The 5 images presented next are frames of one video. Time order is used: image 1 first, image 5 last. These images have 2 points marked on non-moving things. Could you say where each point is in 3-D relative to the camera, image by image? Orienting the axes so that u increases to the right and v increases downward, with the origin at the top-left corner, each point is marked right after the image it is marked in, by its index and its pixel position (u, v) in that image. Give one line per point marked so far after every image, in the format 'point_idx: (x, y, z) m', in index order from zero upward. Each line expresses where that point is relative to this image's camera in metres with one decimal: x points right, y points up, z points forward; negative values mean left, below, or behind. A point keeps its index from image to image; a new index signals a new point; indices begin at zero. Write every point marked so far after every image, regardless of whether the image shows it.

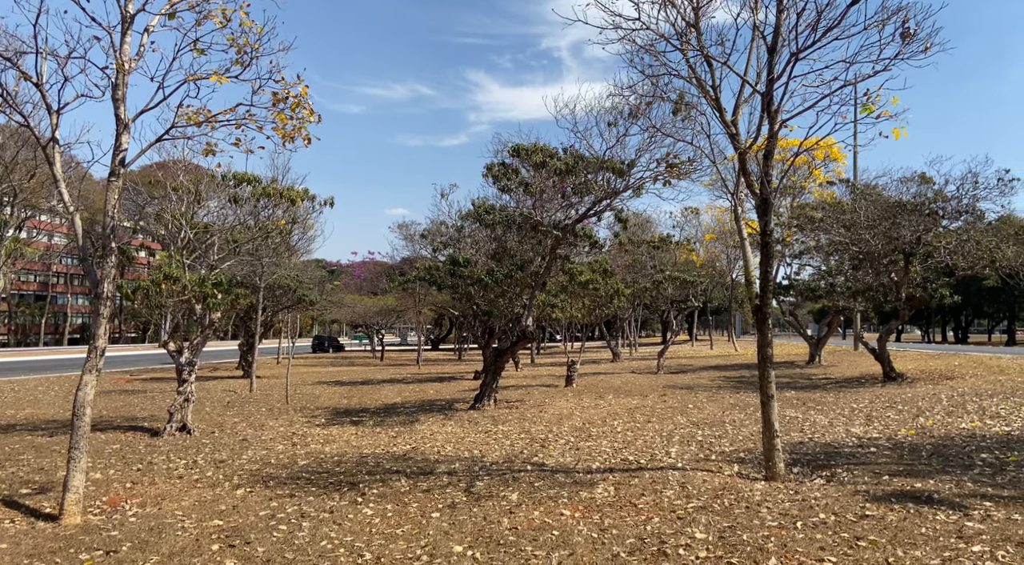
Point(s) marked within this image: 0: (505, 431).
0: (-0.1, -2.3, +10.0) m
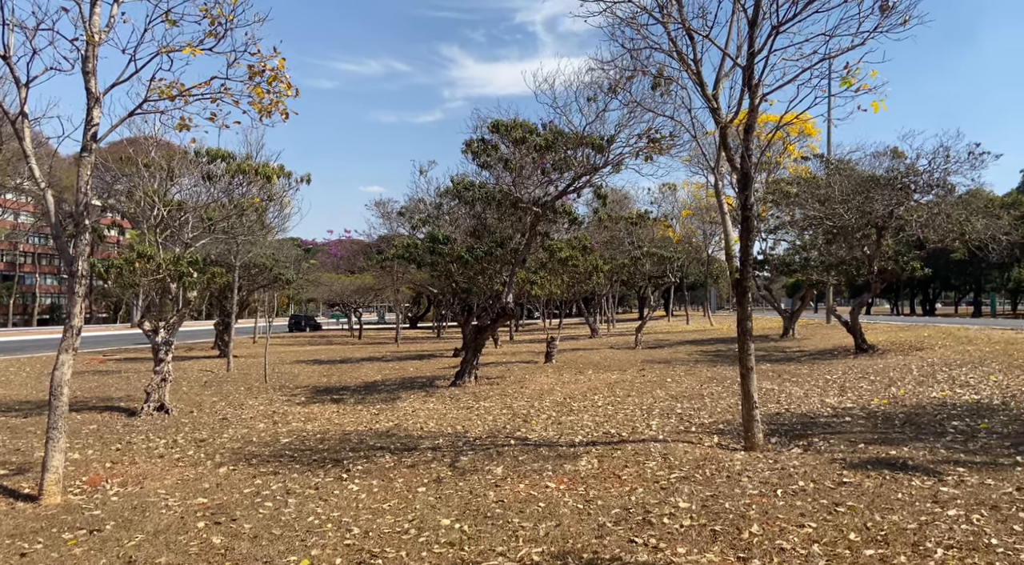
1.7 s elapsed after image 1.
0: (-0.4, -1.9, +10.1) m
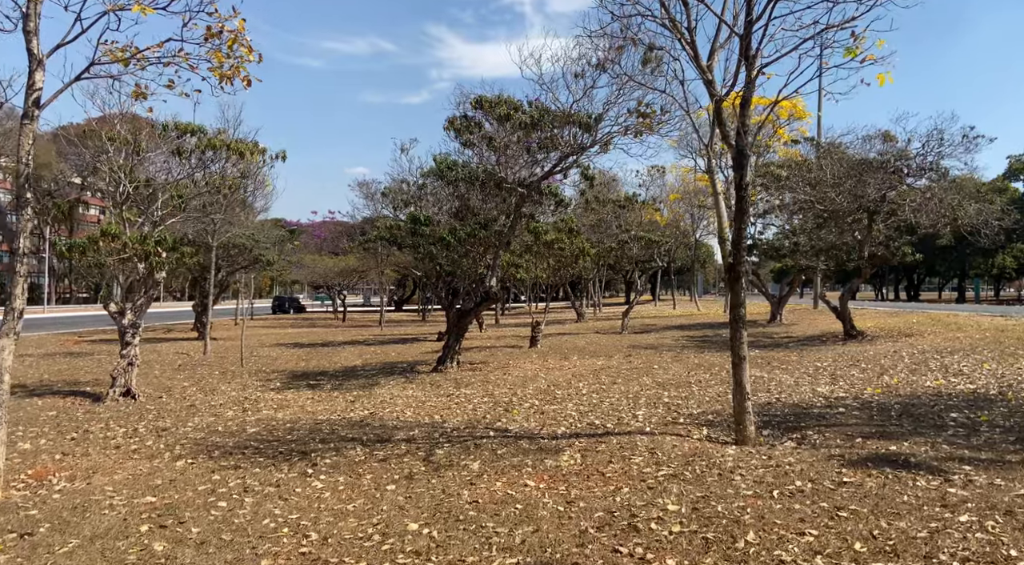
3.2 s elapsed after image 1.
0: (-0.7, -1.6, +9.7) m
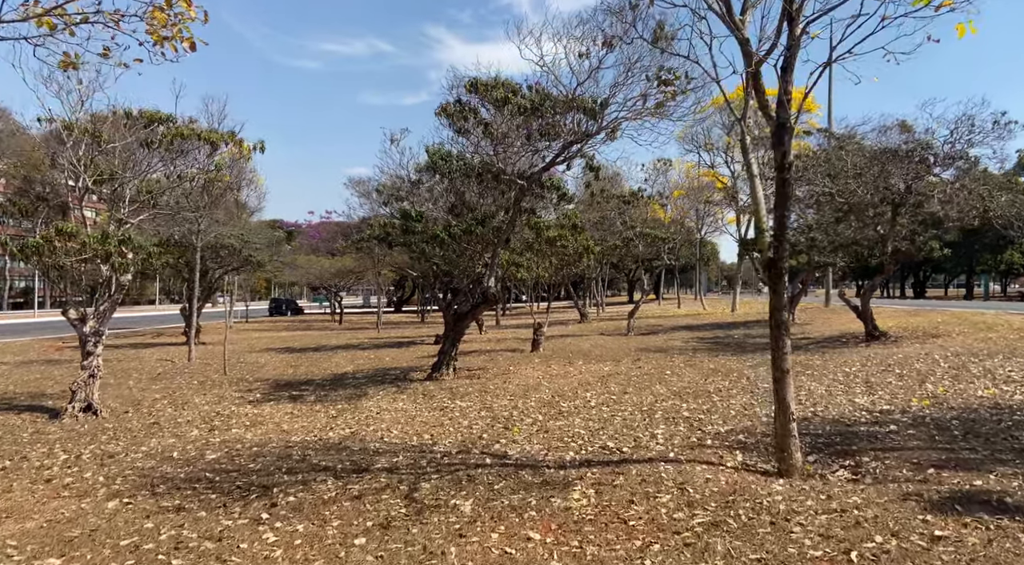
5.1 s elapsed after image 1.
0: (-0.7, -1.7, +8.8) m
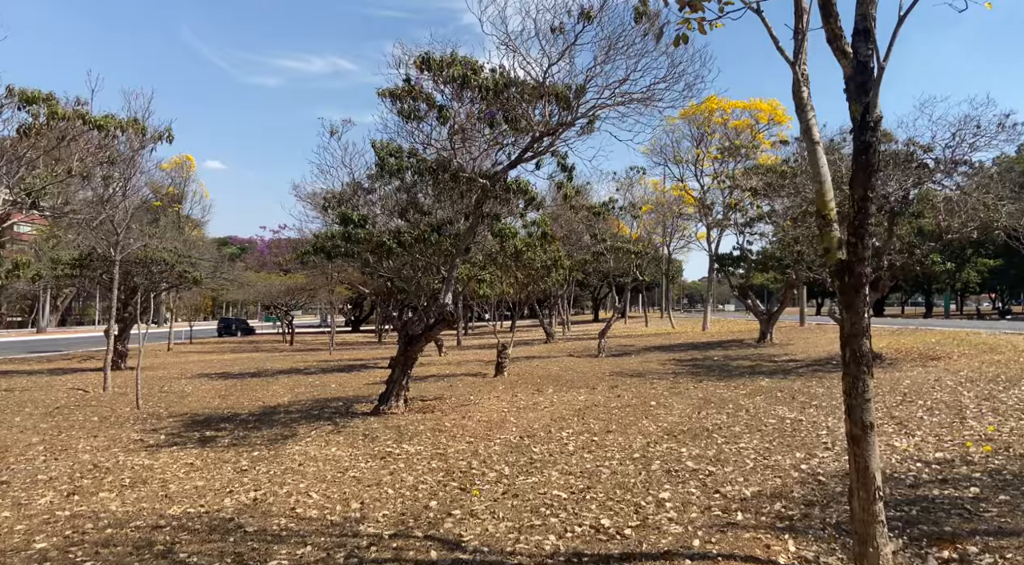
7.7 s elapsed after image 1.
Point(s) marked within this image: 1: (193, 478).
0: (-1.1, -1.8, +7.0) m
1: (-3.1, -1.9, +6.4) m
